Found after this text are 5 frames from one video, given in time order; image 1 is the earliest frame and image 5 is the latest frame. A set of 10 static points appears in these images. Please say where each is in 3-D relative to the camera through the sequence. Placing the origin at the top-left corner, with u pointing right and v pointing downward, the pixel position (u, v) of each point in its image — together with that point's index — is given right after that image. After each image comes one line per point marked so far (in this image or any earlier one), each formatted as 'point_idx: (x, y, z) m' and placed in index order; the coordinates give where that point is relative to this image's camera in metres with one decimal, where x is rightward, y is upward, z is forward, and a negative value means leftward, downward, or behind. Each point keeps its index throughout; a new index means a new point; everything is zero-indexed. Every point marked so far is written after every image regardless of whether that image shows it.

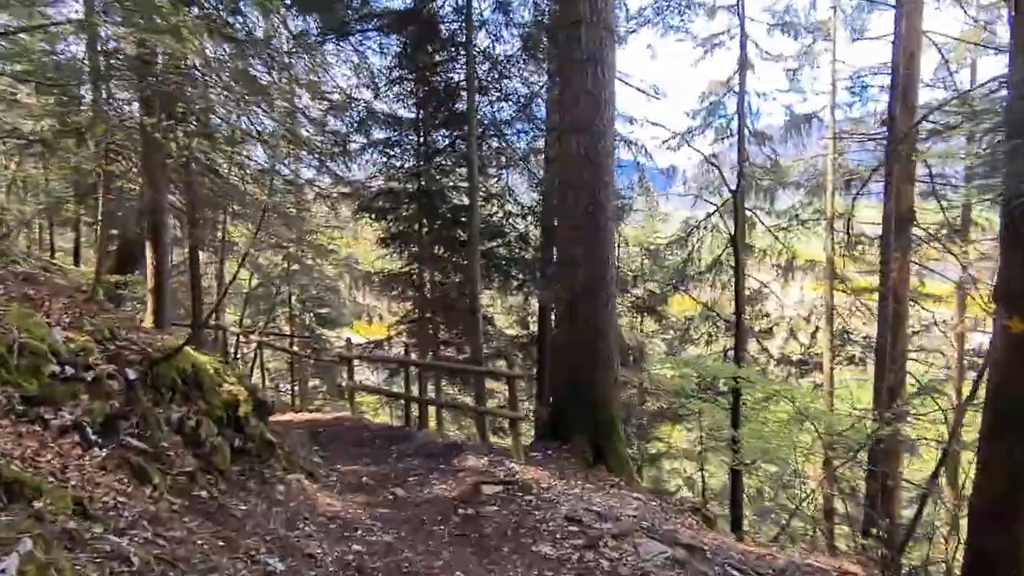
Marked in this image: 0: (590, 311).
0: (+0.6, -0.2, +6.0) m
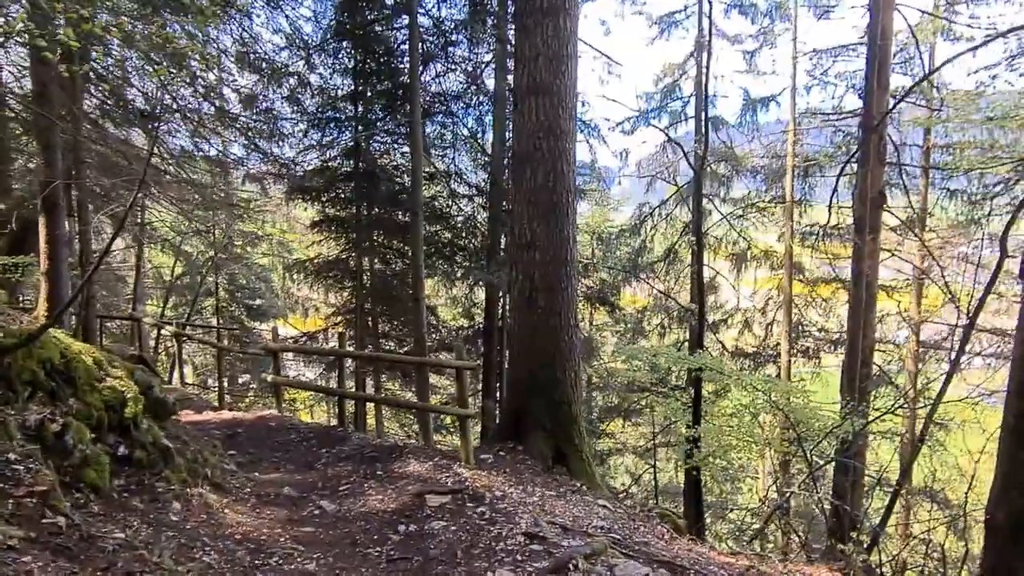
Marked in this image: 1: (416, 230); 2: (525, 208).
0: (+0.3, -0.1, +5.3) m
1: (-1.2, +0.7, +9.0) m
2: (+0.1, +0.6, +5.4) m
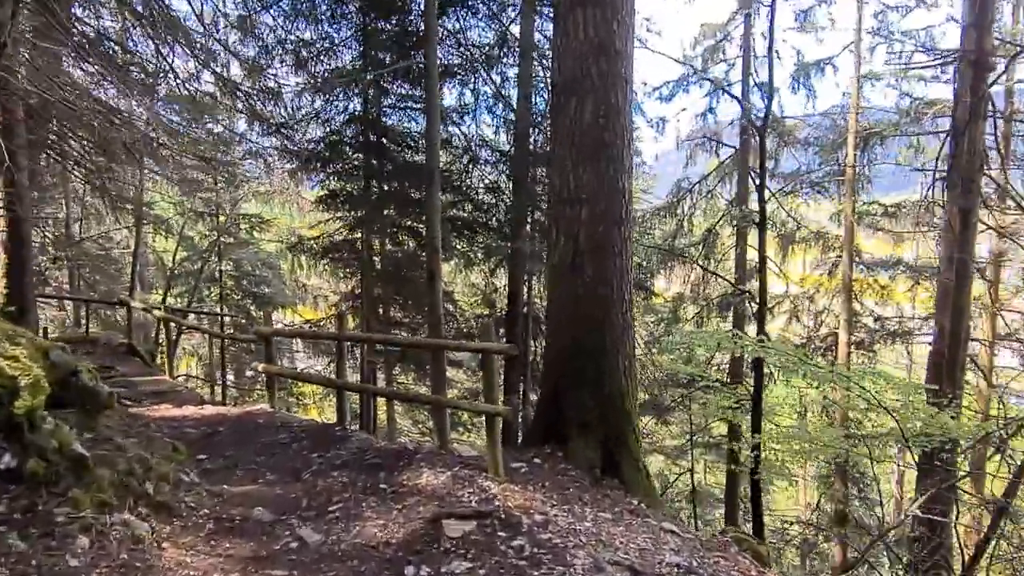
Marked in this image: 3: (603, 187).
0: (+0.5, +0.1, +4.2) m
1: (-0.9, +0.9, +7.9) m
2: (+0.3, +0.8, +4.3) m
3: (+0.5, +0.6, +4.2) m
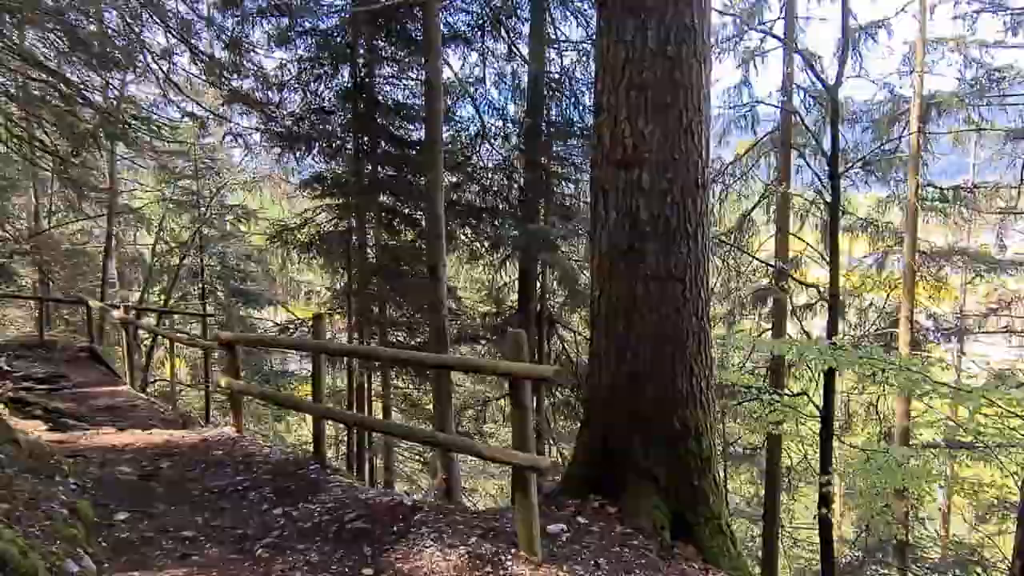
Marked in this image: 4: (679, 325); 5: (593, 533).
0: (+0.6, +0.2, +3.1) m
1: (-0.7, +1.0, +6.8) m
2: (+0.5, +0.8, +3.1) m
3: (+0.7, +0.6, +3.0) m
4: (+0.7, -0.2, +3.1) m
5: (+0.3, -1.0, +2.9) m
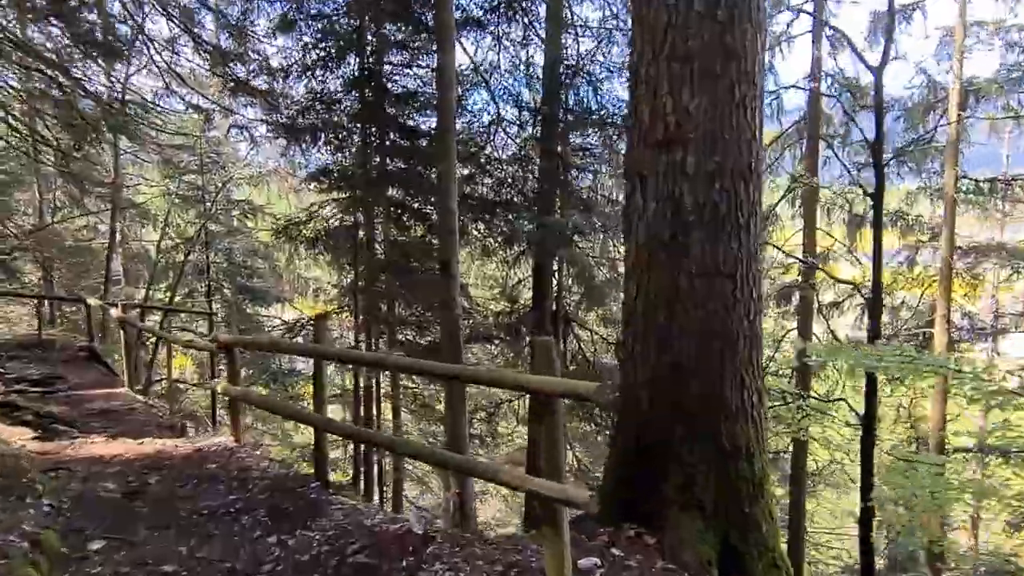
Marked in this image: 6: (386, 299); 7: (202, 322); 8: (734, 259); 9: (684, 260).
0: (+0.7, +0.2, +2.7) m
1: (-0.6, +1.0, +6.4) m
2: (+0.6, +0.8, +2.7) m
3: (+0.8, +0.6, +2.7) m
4: (+0.8, -0.2, +2.7) m
5: (+0.4, -1.0, +2.6) m
6: (-1.5, -0.1, +8.7) m
7: (-5.7, -0.6, +13.4) m
8: (+0.8, +0.1, +2.7) m
9: (+0.6, +0.1, +2.7) m
